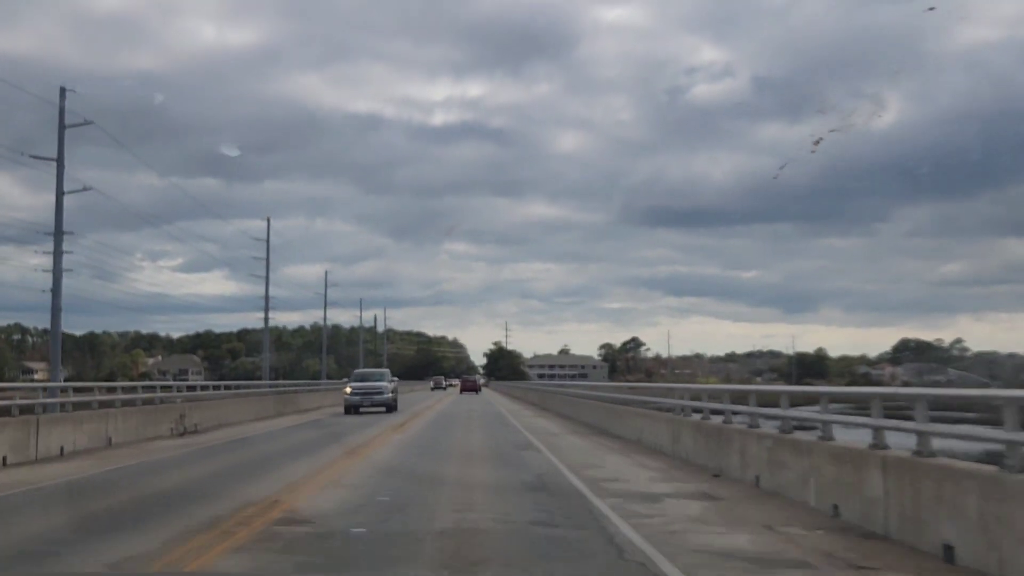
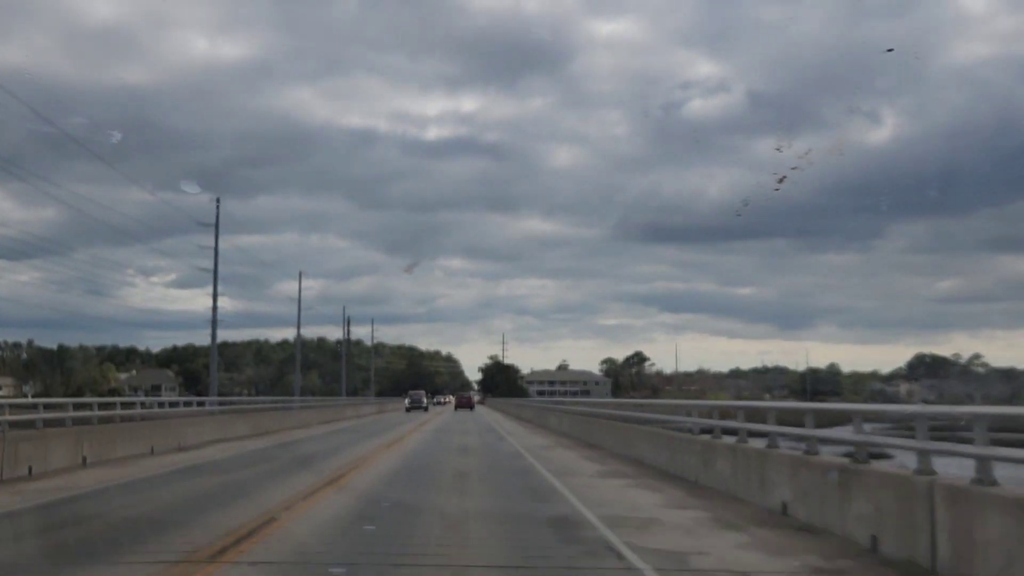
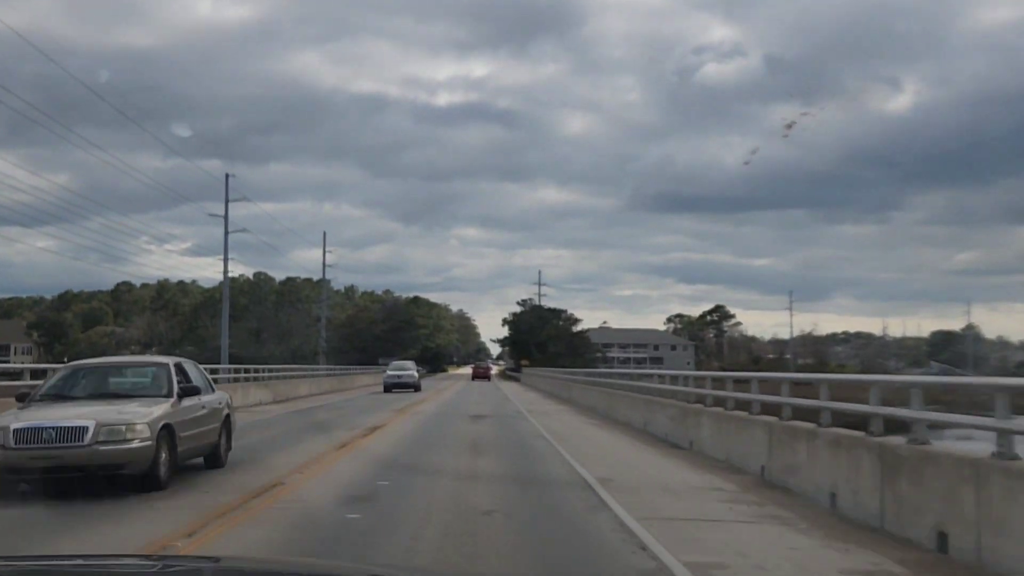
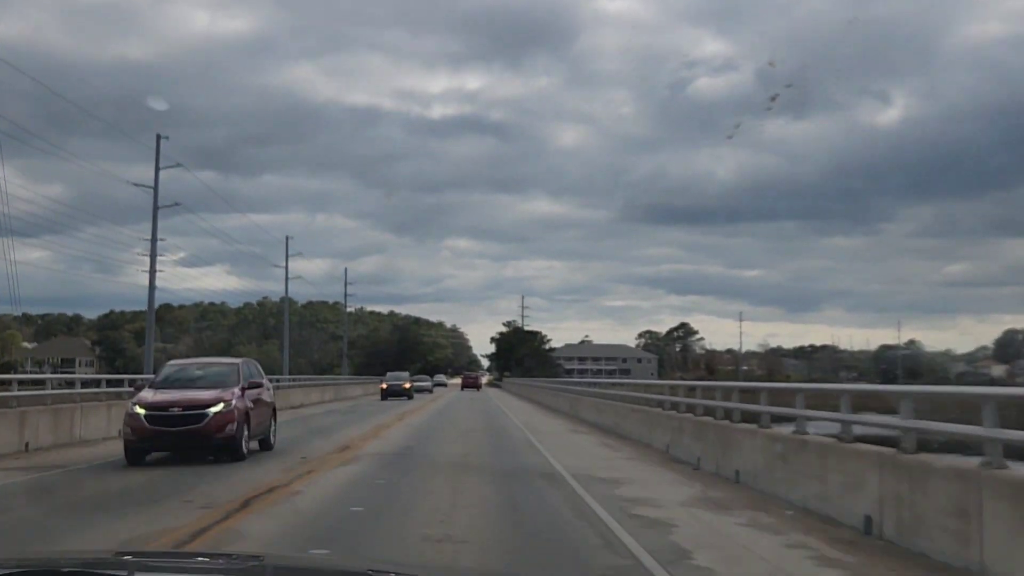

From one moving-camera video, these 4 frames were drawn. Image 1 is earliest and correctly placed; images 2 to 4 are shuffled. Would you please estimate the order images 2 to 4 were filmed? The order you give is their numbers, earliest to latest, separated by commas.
2, 4, 3
